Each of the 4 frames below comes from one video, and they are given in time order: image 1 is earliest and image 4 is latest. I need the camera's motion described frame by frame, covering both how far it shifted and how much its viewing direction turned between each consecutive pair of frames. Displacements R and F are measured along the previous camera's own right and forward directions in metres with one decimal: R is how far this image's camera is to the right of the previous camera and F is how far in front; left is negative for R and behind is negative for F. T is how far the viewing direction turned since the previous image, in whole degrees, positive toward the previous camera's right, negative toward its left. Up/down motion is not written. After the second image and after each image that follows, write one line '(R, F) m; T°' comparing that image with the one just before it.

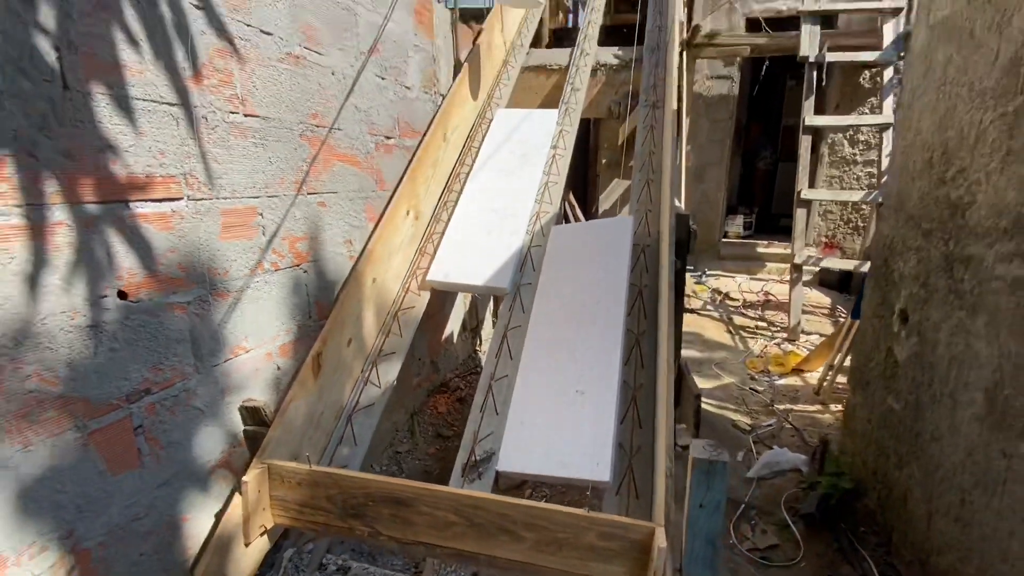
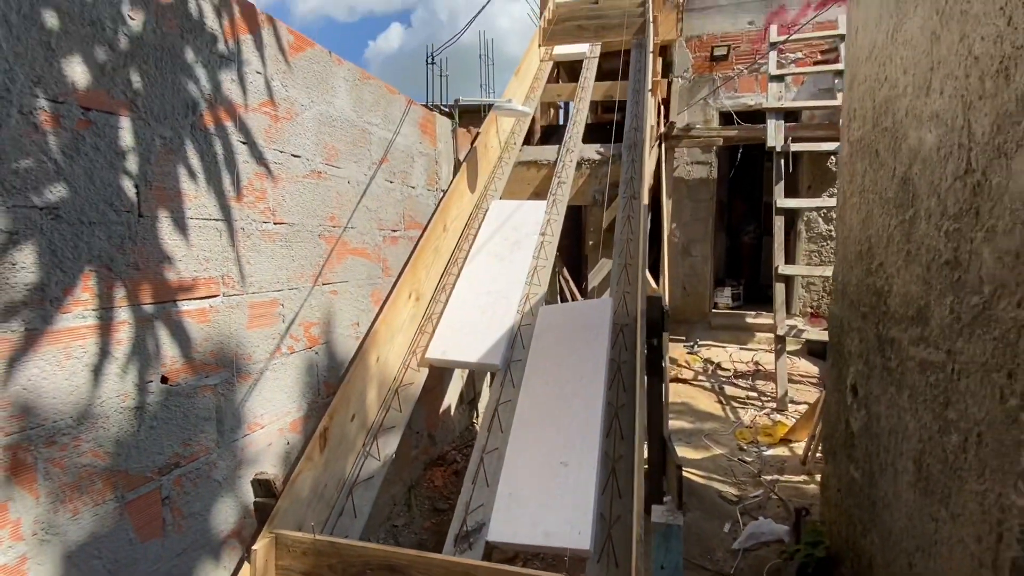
(+0.1, -0.3) m; 0°
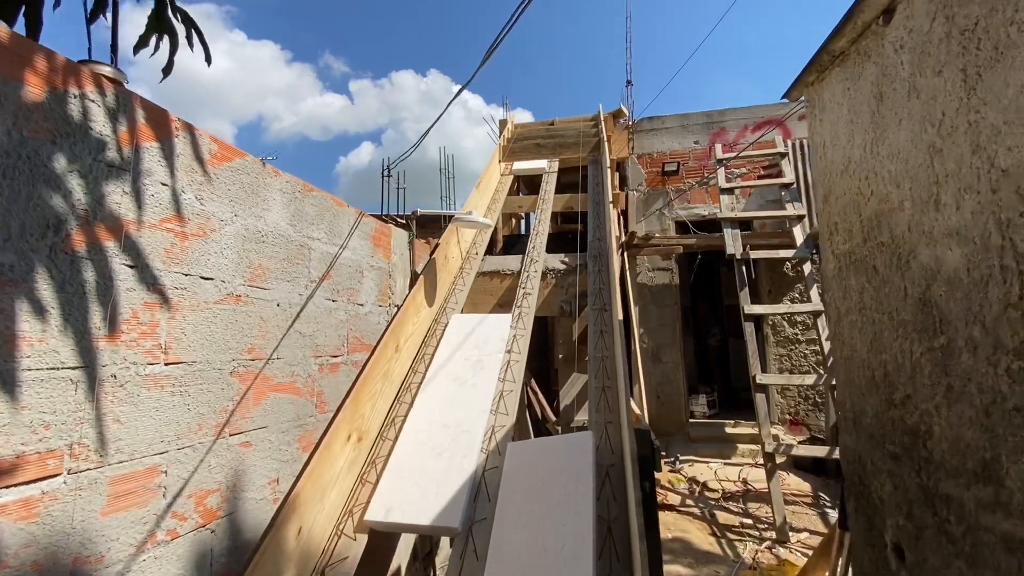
(0.0, +0.4) m; +4°
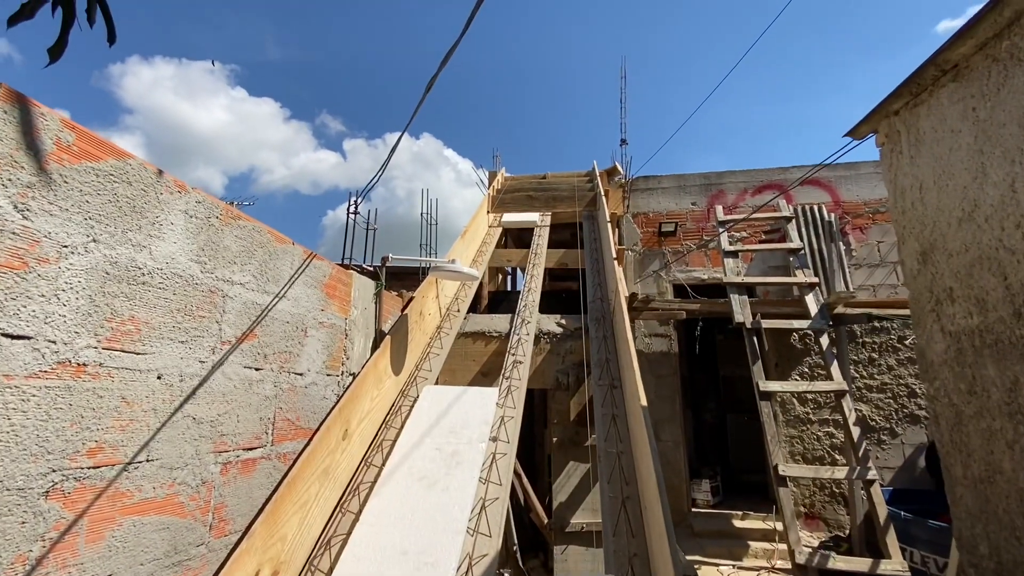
(-0.1, +0.7) m; +2°
